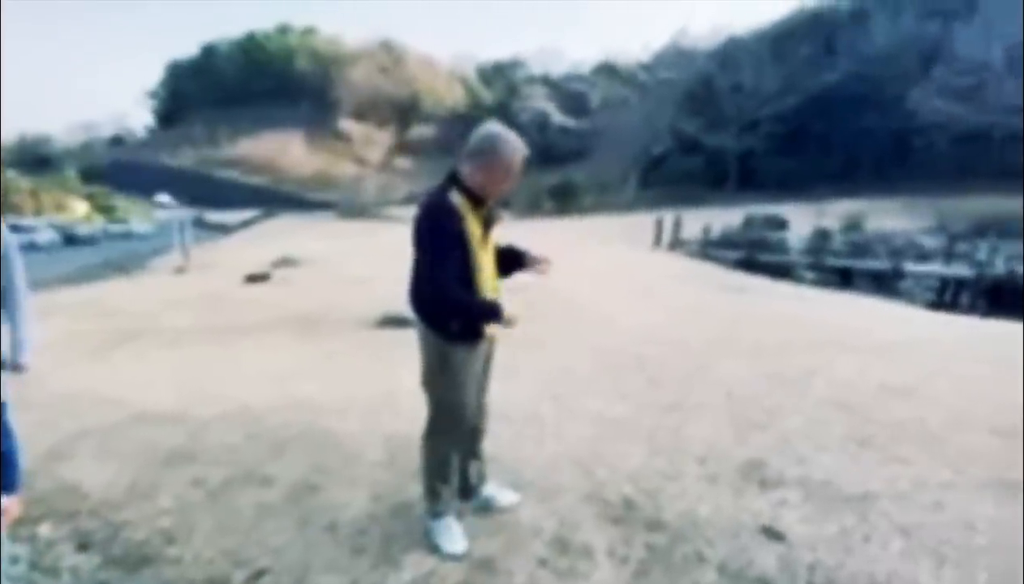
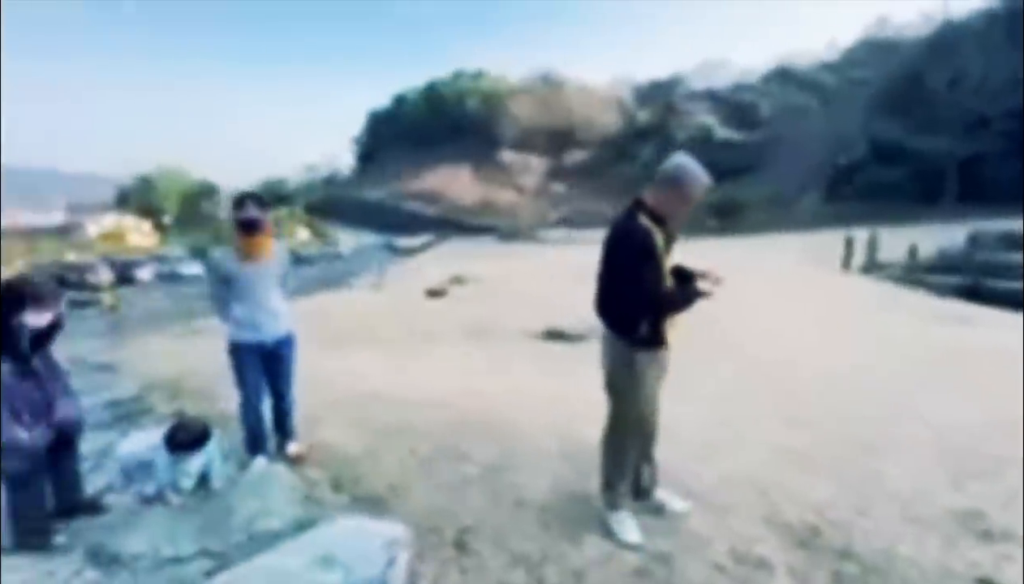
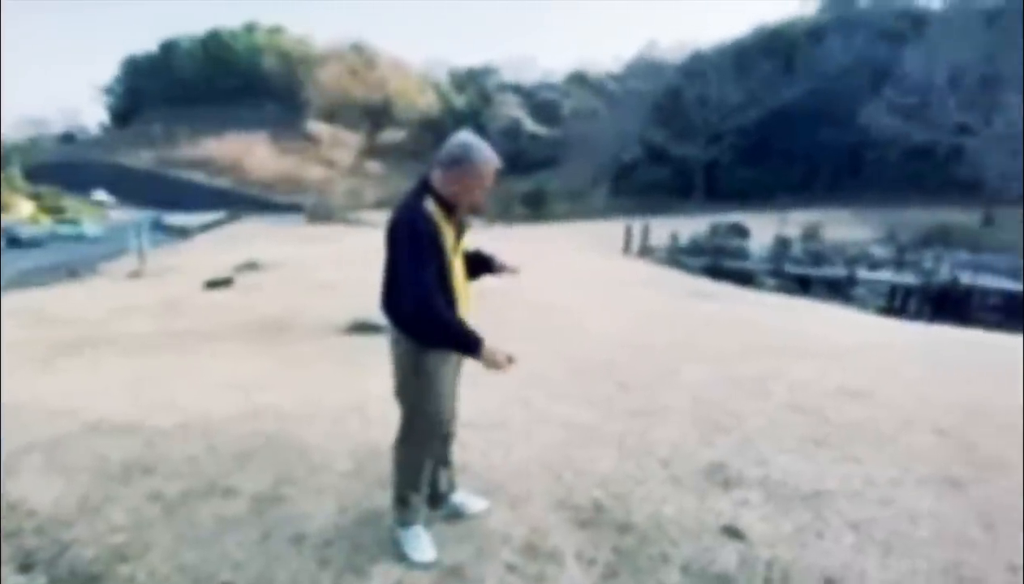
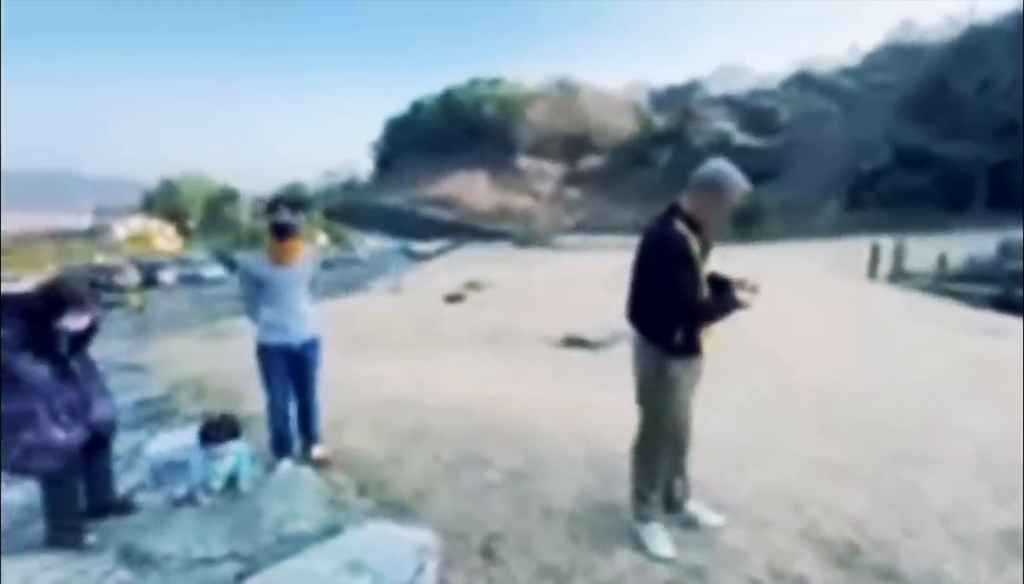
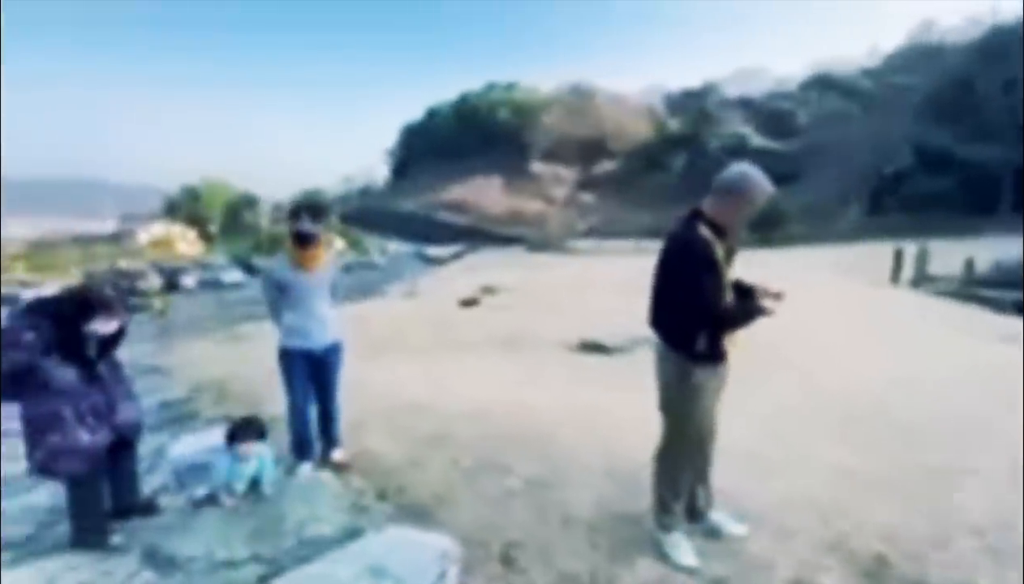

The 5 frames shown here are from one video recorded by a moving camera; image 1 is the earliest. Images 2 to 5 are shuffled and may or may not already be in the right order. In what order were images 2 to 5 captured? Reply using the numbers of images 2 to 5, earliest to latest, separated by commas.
3, 2, 4, 5
